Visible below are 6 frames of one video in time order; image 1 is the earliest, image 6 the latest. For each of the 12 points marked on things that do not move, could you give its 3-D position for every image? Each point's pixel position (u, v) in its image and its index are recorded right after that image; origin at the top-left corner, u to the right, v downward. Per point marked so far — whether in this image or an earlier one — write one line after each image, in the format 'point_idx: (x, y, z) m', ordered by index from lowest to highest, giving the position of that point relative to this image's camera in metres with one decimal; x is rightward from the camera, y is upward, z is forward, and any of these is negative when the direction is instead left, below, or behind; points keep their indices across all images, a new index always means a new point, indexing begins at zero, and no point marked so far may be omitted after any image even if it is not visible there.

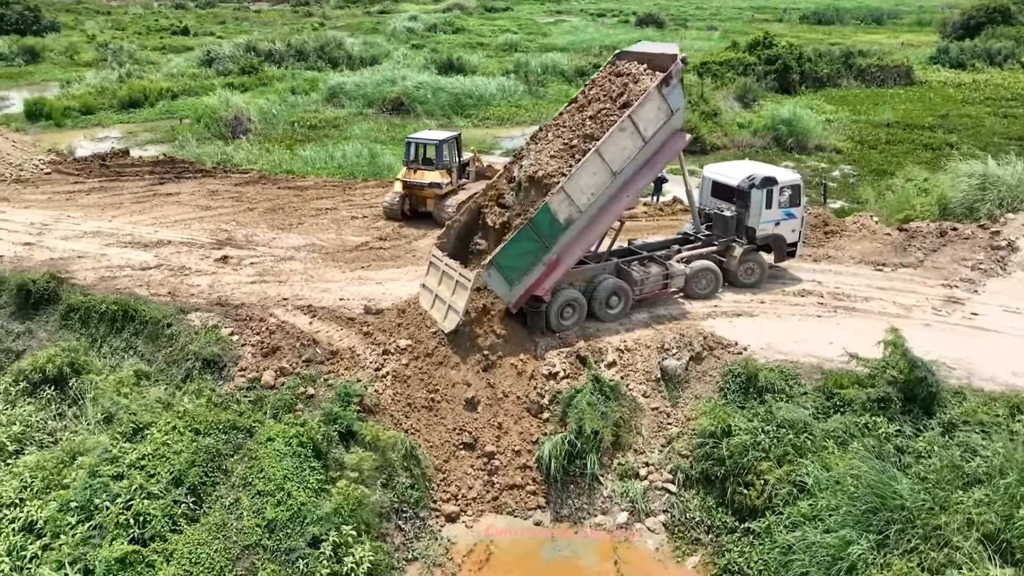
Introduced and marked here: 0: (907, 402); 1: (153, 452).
0: (+4.3, -1.3, +8.4) m
1: (-3.7, -1.7, +7.7) m
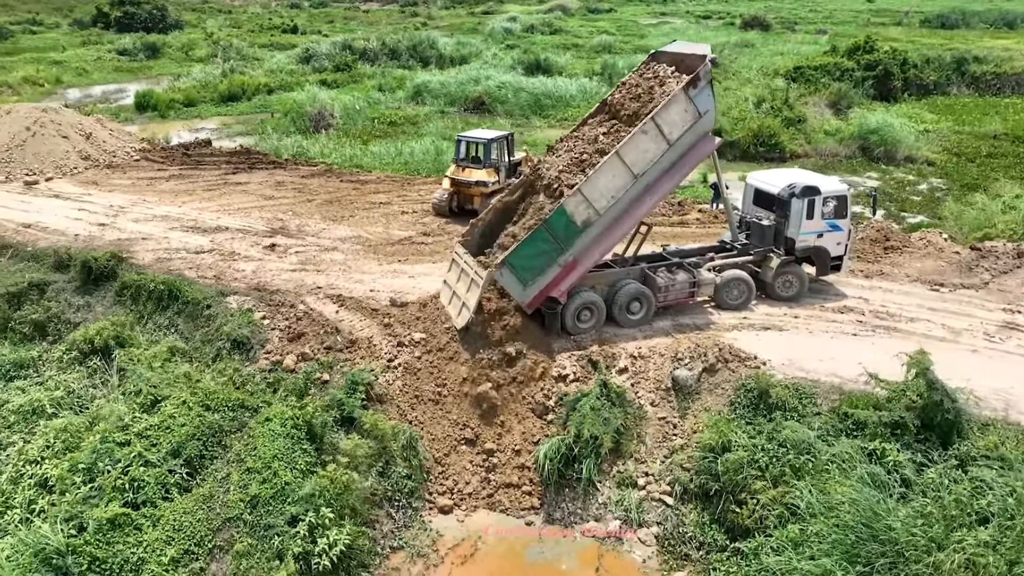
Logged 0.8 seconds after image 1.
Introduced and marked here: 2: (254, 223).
0: (+4.2, -1.5, +7.9) m
1: (-3.8, -1.5, +8.2) m
2: (-5.0, +1.3, +14.6) m
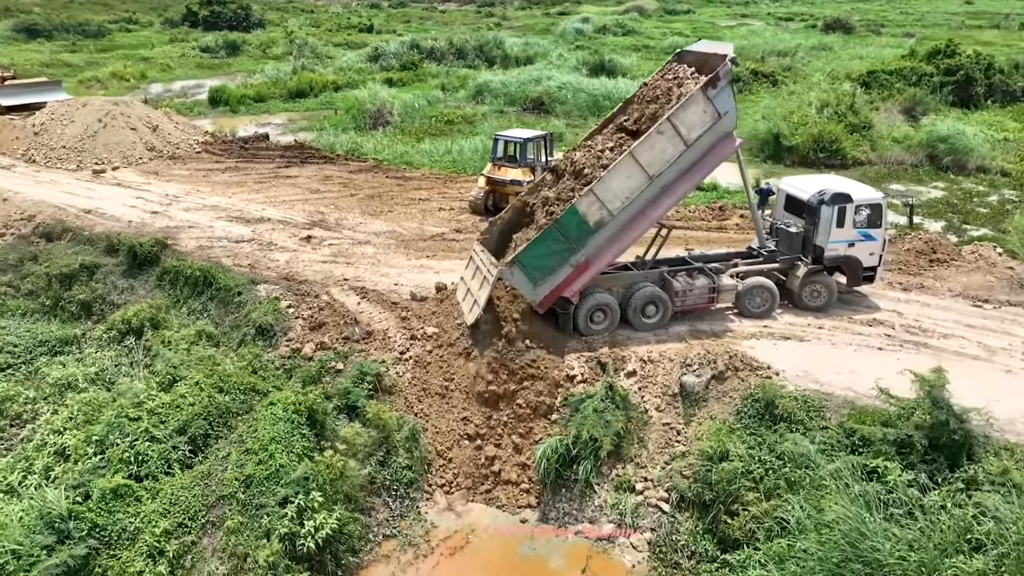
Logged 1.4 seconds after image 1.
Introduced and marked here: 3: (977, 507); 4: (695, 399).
0: (+4.1, -1.6, +7.5) m
1: (-3.9, -1.3, +8.6) m
2: (-4.3, +1.5, +15.1) m
3: (+4.2, -2.0, +6.9) m
4: (+2.2, -1.3, +9.2) m
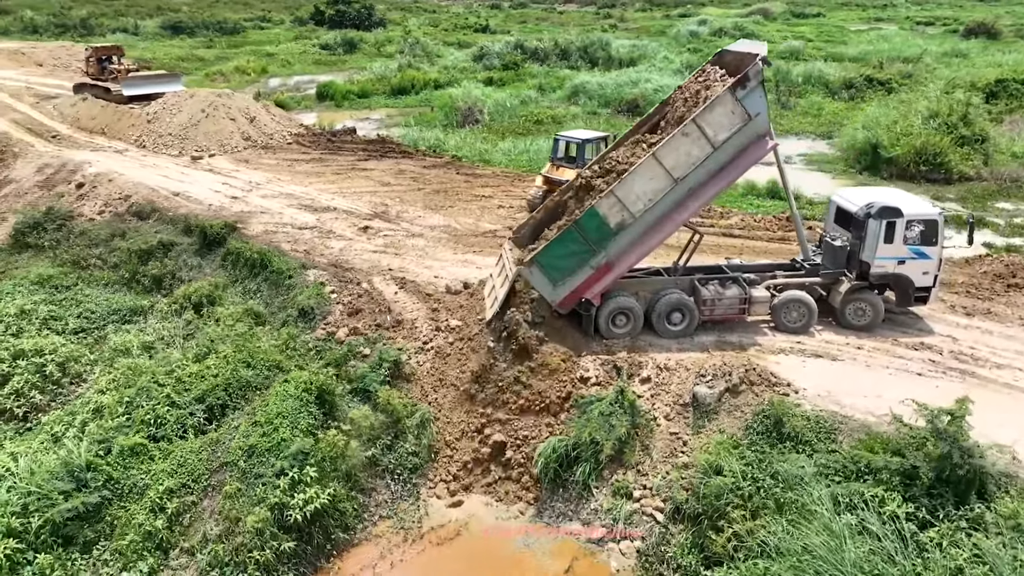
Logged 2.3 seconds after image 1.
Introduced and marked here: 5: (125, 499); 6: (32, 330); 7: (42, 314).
0: (+3.9, -1.8, +7.0) m
1: (-3.8, -1.0, +9.3) m
2: (-3.1, +1.7, +15.8) m
3: (+3.9, -2.2, +6.4) m
4: (+2.3, -1.4, +8.9) m
5: (-3.9, -2.1, +7.7) m
6: (-6.9, -0.6, +10.9) m
7: (-7.0, -0.4, +11.4) m
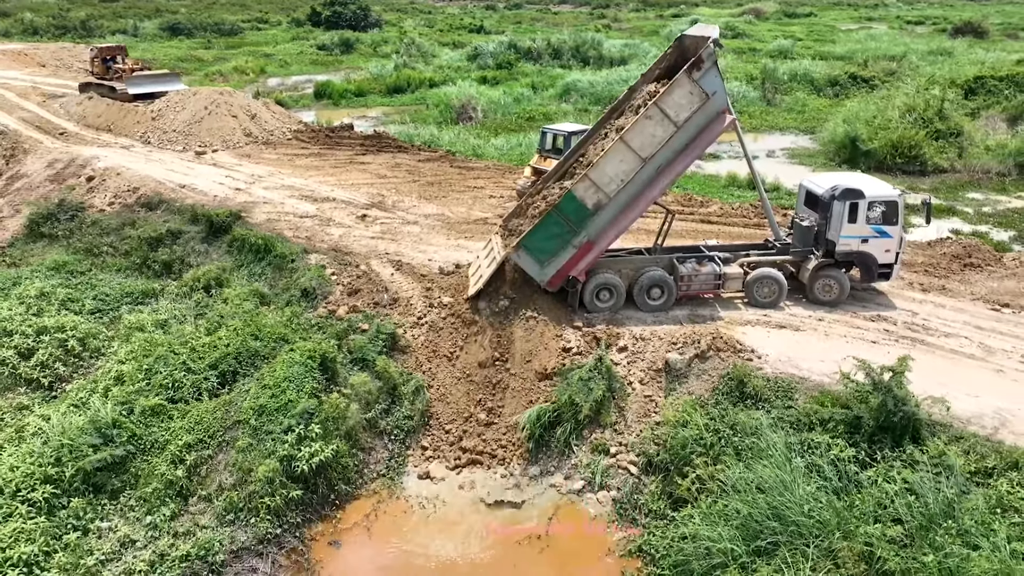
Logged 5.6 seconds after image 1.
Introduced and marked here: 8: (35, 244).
0: (+3.8, -1.5, +7.8) m
1: (-4.0, -0.7, +10.1) m
2: (-3.3, +2.0, +16.6) m
3: (+3.7, -1.9, +7.2) m
4: (+2.1, -1.1, +9.7) m
5: (-4.1, -1.8, +8.5) m
6: (-7.1, -0.3, +11.7) m
7: (-7.2, -0.1, +12.2) m
8: (-9.4, +0.9, +15.0) m
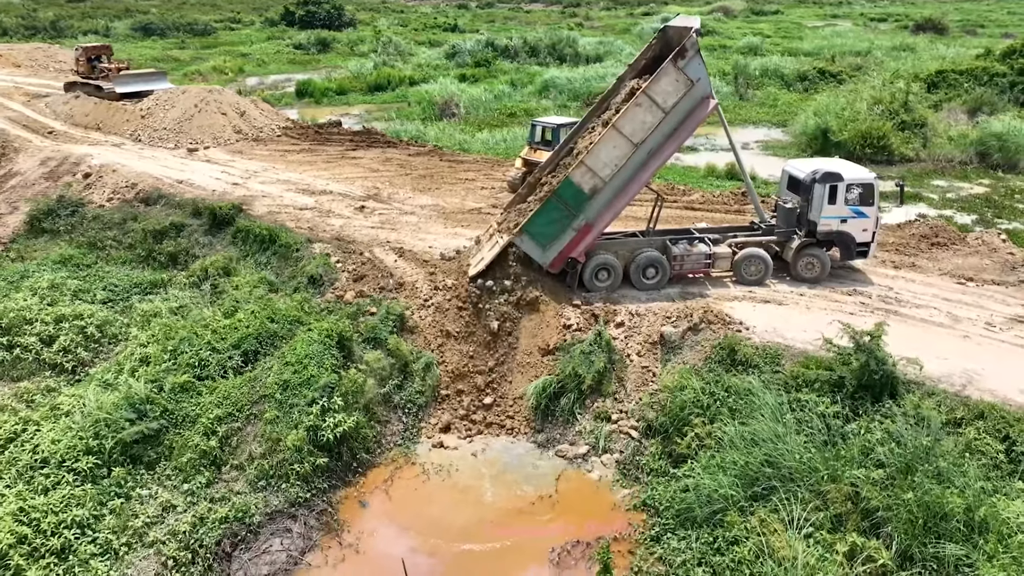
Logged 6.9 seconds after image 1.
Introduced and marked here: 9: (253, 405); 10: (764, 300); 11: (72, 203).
0: (+3.9, -1.1, +8.6) m
1: (-3.9, -0.5, +10.6) m
2: (-3.5, +2.2, +17.1) m
3: (+3.9, -1.5, +8.0) m
4: (+2.2, -0.8, +10.4) m
5: (-3.9, -1.6, +9.0) m
6: (-7.1, -0.2, +12.1) m
7: (-7.2, 0.0, +12.6) m
8: (-9.5, +1.0, +15.3) m
9: (-3.2, -1.4, +9.3) m
10: (+3.8, -0.2, +11.5) m
11: (-9.5, +1.8, +16.6) m
